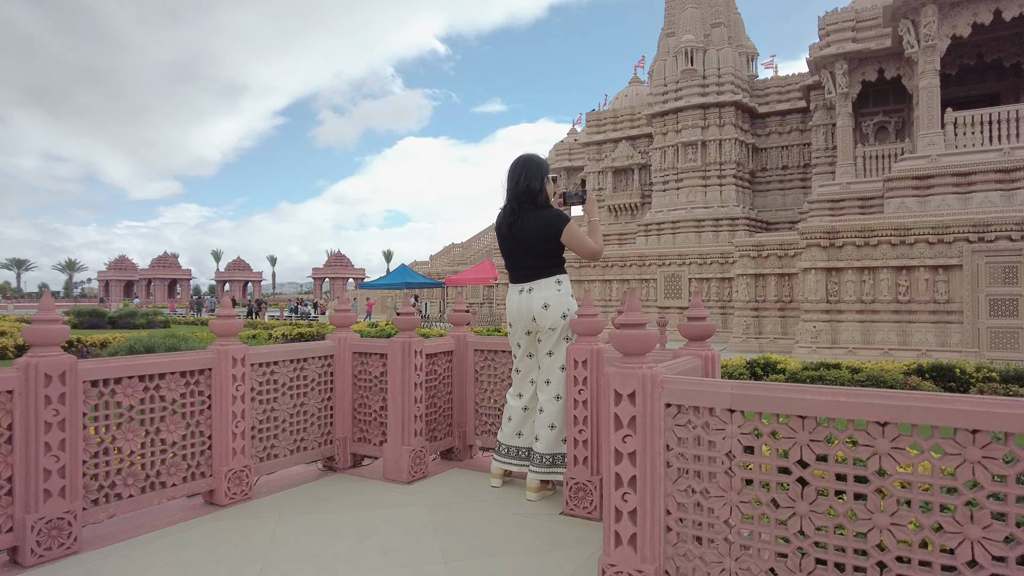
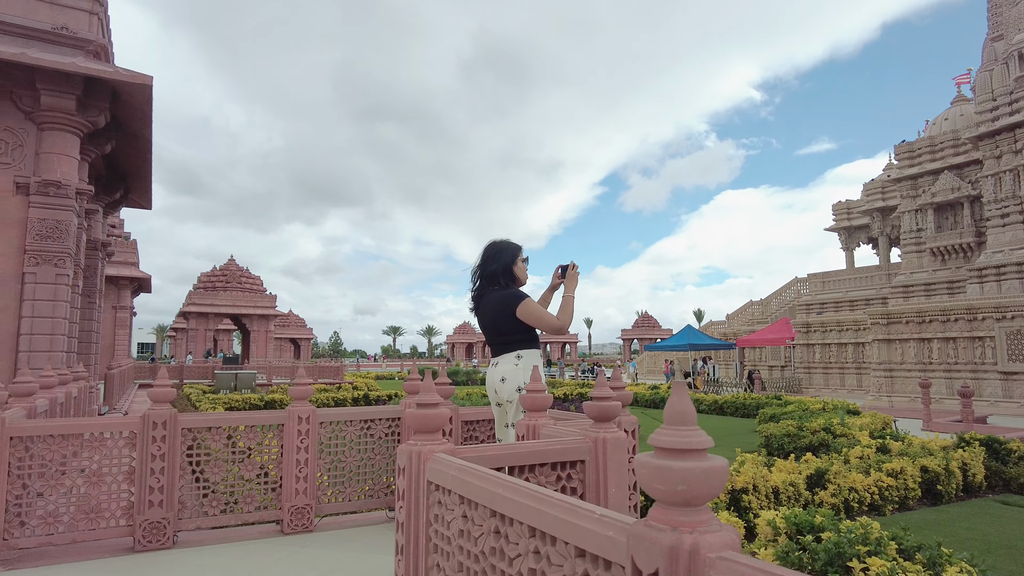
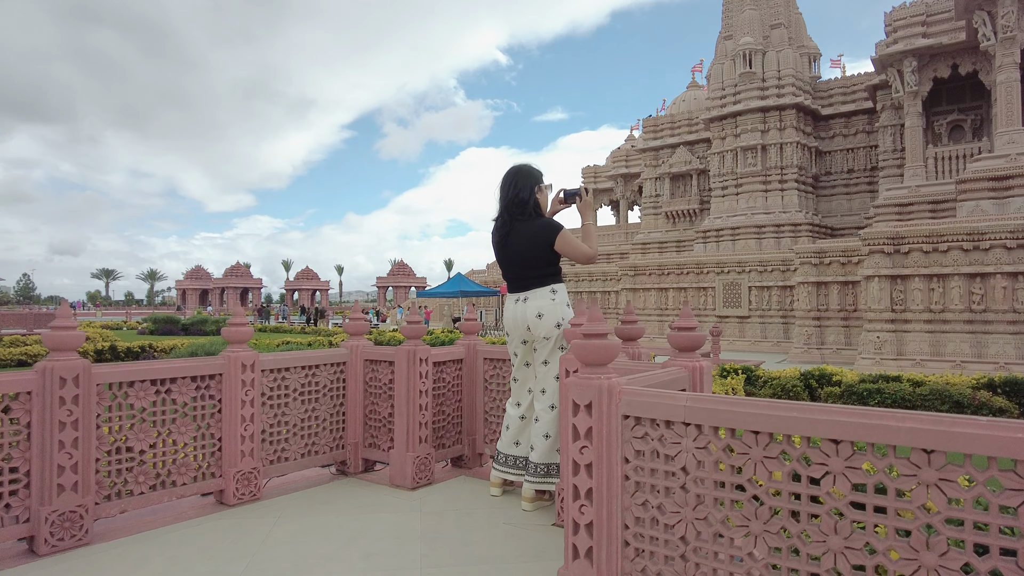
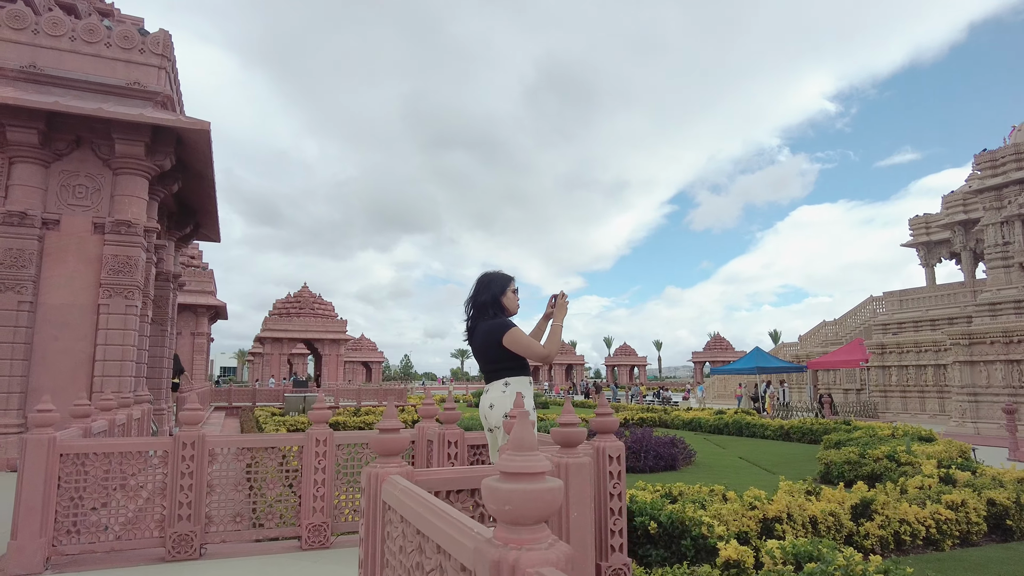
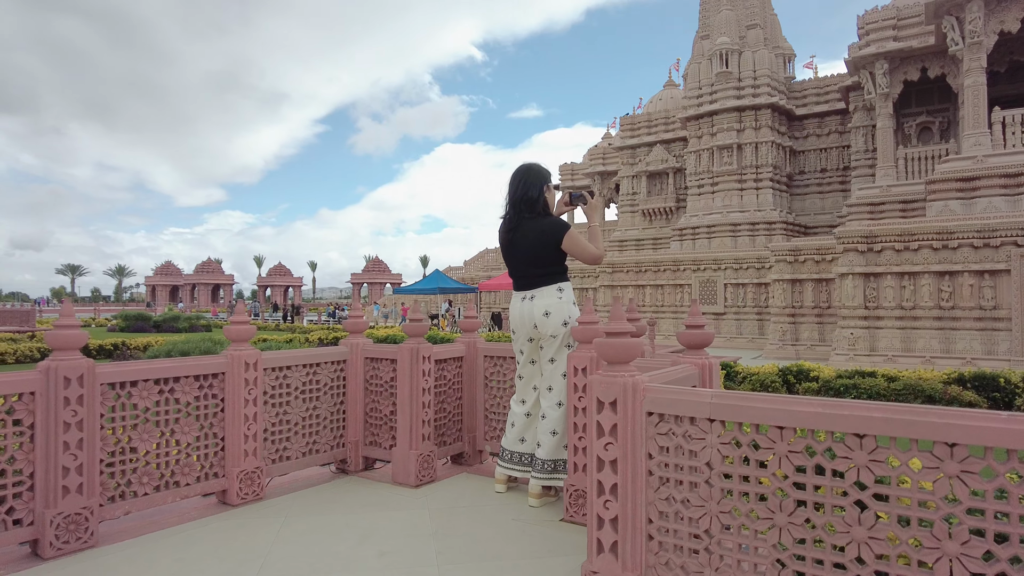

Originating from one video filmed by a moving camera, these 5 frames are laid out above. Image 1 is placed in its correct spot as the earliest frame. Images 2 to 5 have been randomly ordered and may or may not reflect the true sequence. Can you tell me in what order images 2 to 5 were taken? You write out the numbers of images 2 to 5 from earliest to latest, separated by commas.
5, 3, 2, 4
